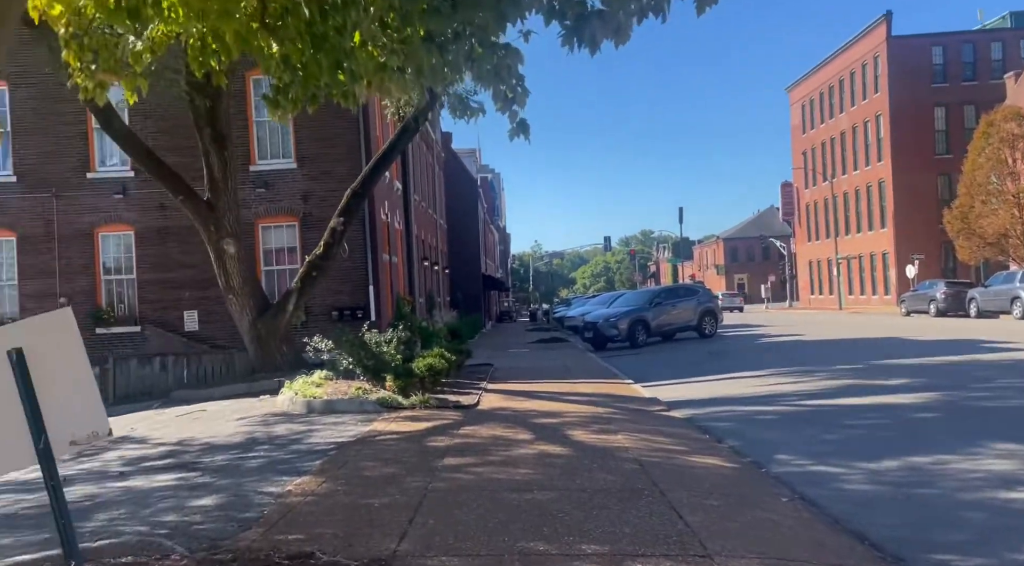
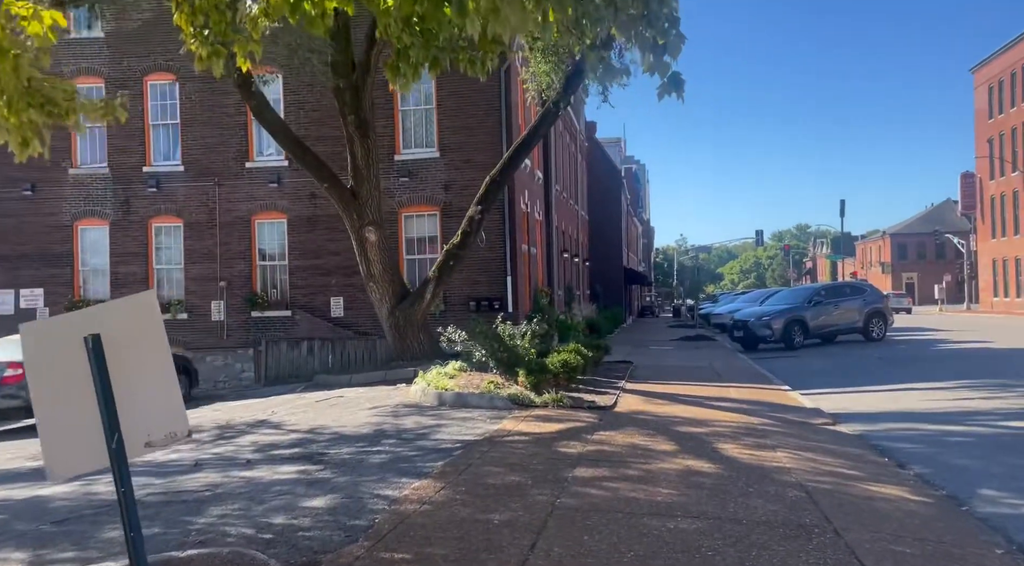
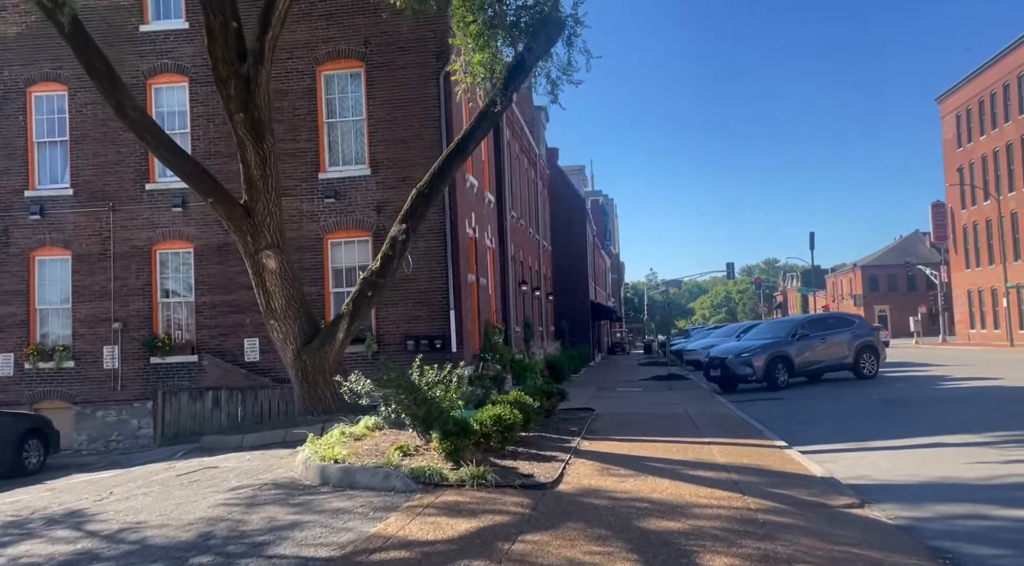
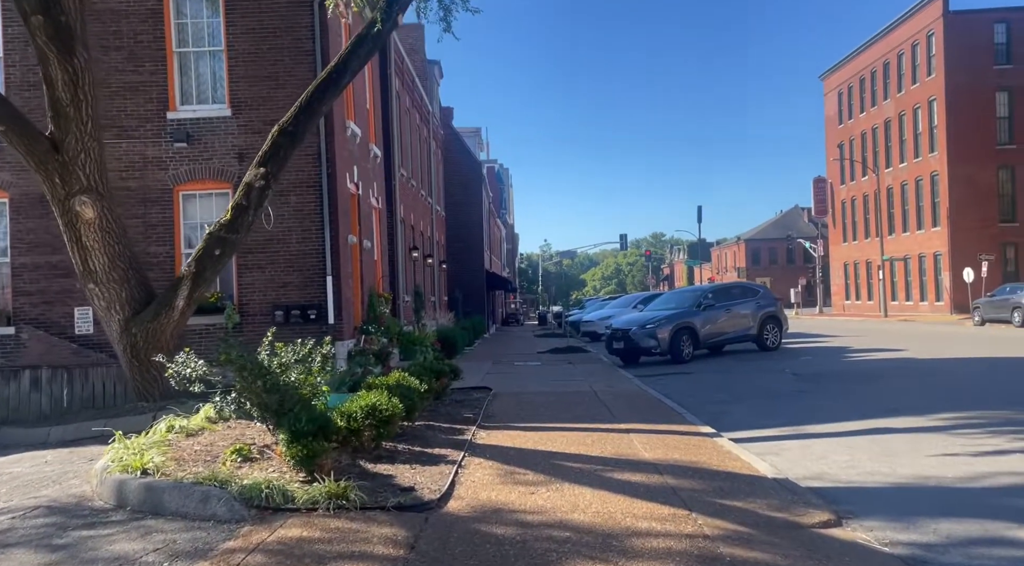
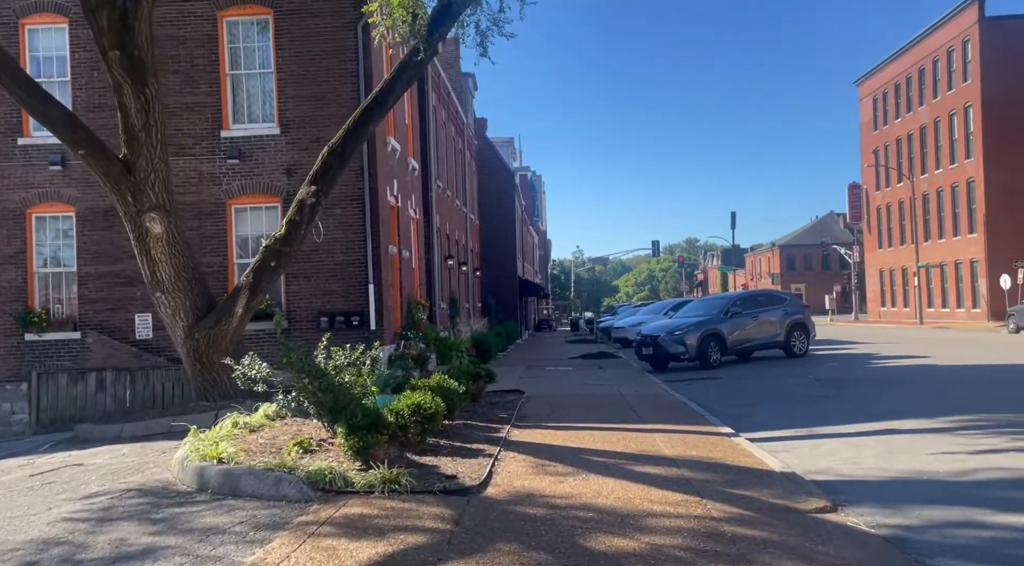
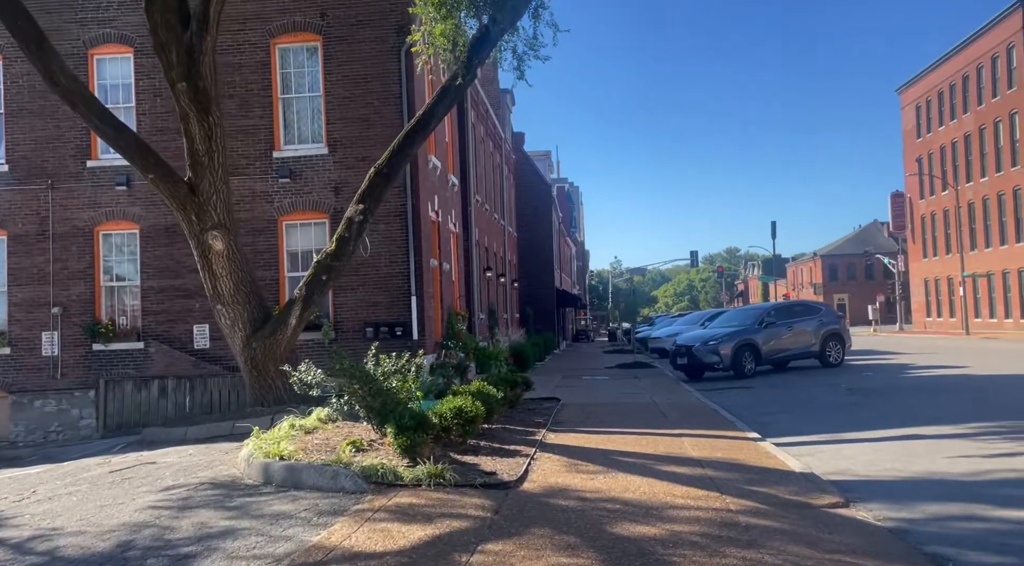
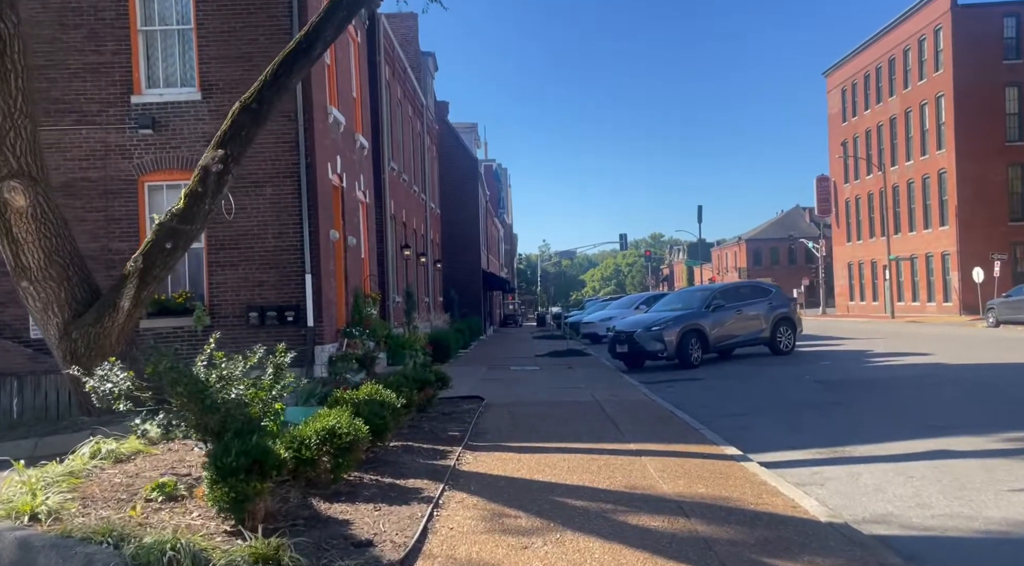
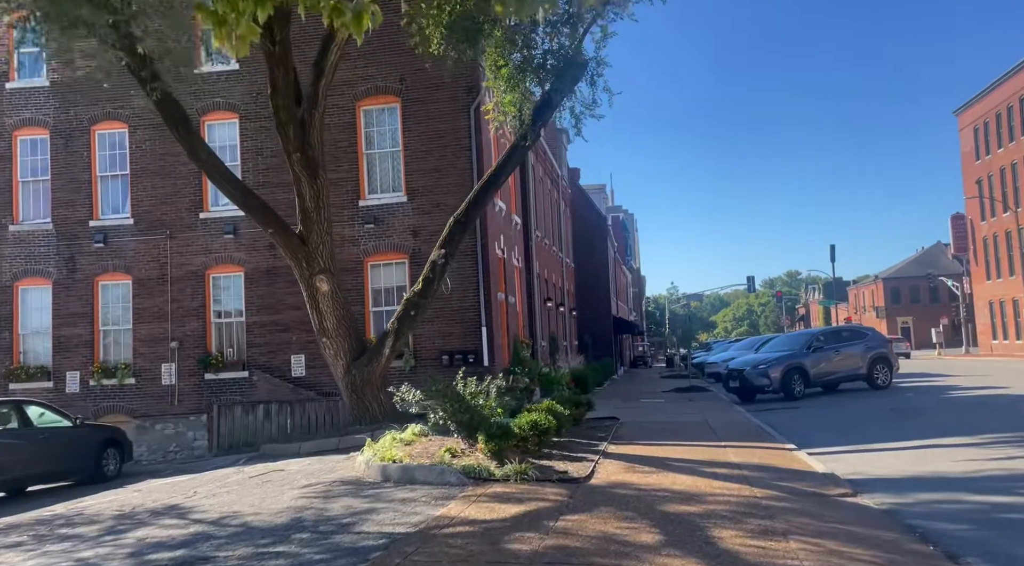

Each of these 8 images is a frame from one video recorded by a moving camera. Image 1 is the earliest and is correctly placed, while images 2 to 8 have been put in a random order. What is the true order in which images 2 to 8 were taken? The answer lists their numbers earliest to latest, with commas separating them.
2, 8, 3, 6, 5, 4, 7
